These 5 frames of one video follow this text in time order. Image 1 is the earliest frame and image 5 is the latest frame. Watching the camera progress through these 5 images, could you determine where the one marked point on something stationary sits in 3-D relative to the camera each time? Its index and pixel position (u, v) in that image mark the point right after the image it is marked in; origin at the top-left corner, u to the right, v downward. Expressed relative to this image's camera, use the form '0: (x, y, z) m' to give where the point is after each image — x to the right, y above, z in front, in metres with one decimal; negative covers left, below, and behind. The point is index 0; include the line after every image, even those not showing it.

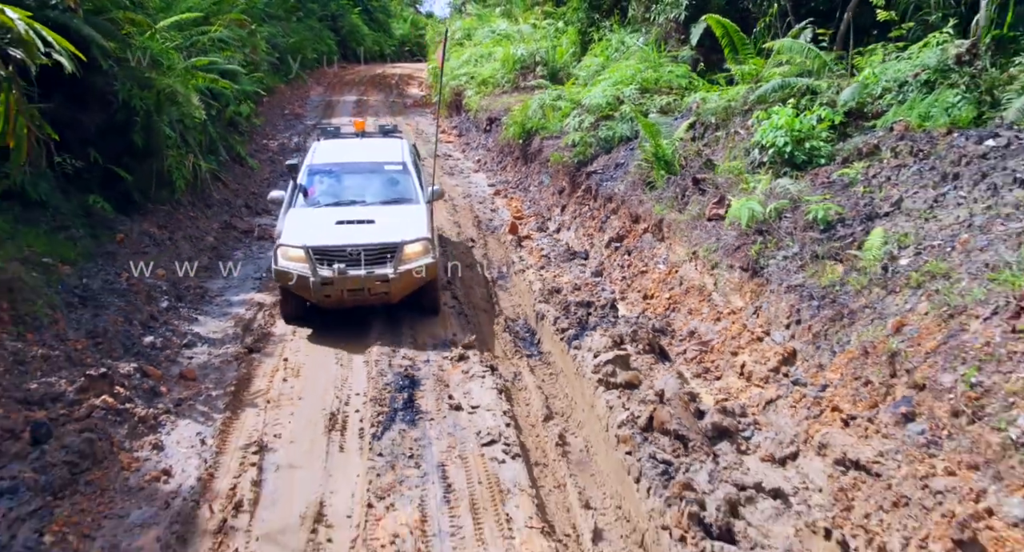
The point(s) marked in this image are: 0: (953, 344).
0: (+2.9, -0.5, +4.7) m
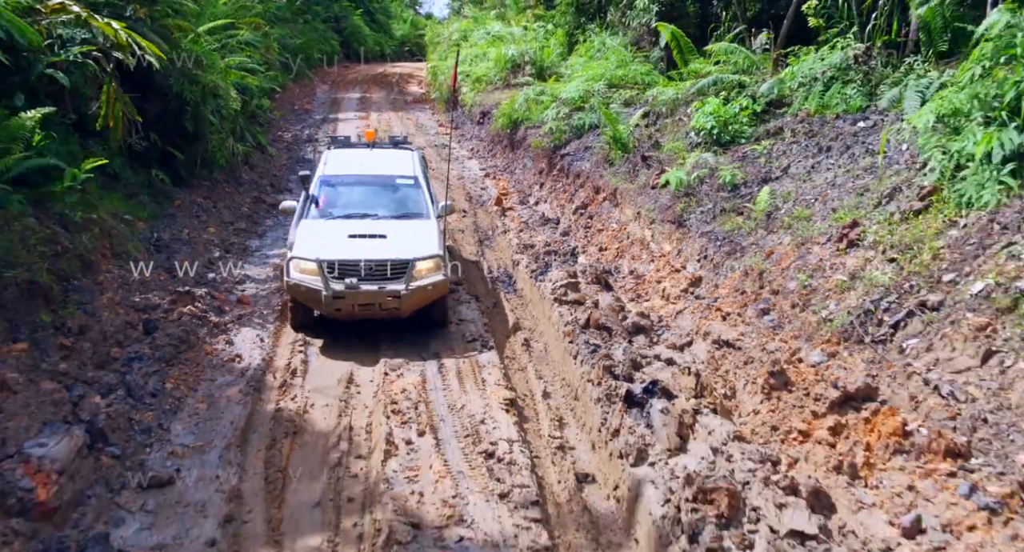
0: (+2.6, +0.1, +6.7) m
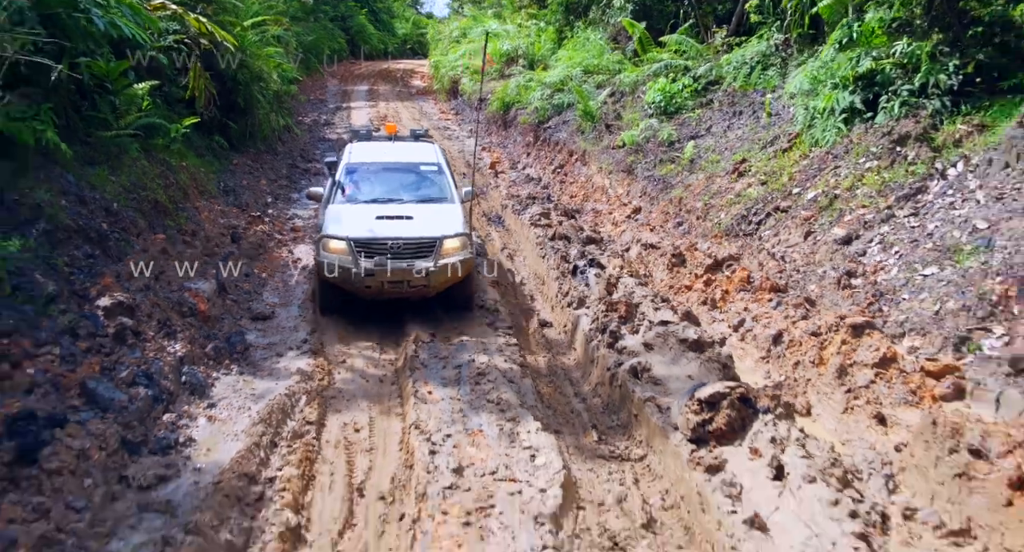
0: (+2.5, +1.1, +9.3) m
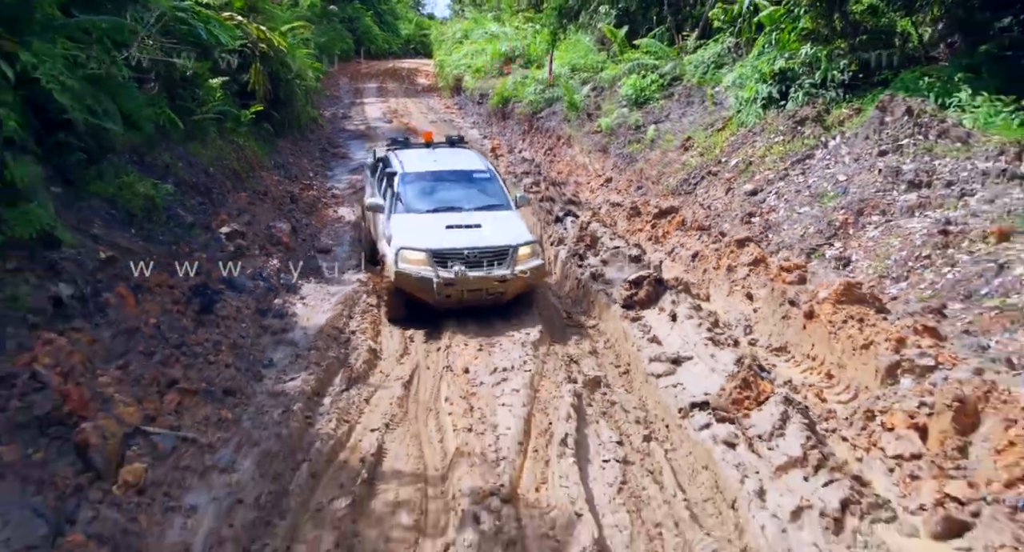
0: (+2.4, +1.8, +11.9) m
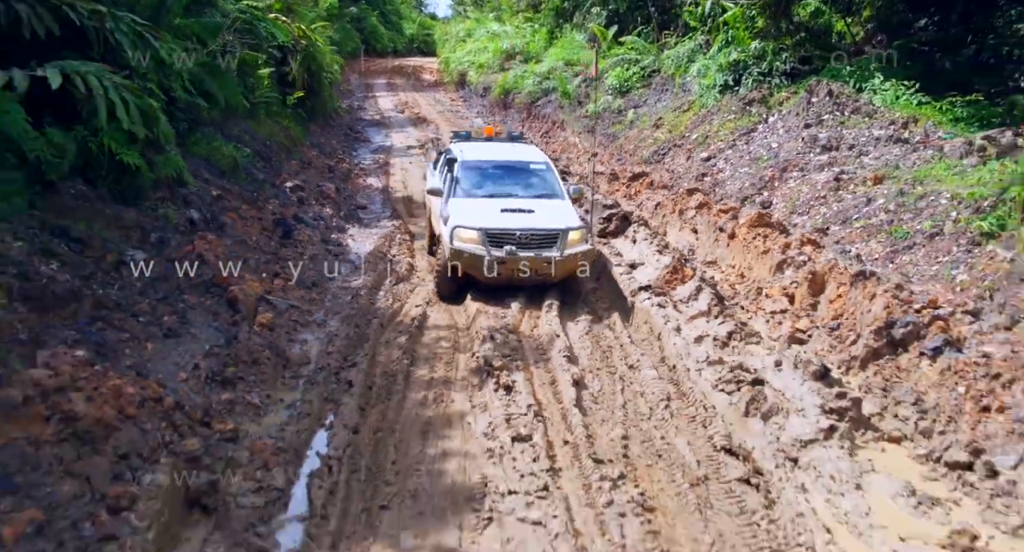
0: (+2.4, +2.6, +14.2) m
